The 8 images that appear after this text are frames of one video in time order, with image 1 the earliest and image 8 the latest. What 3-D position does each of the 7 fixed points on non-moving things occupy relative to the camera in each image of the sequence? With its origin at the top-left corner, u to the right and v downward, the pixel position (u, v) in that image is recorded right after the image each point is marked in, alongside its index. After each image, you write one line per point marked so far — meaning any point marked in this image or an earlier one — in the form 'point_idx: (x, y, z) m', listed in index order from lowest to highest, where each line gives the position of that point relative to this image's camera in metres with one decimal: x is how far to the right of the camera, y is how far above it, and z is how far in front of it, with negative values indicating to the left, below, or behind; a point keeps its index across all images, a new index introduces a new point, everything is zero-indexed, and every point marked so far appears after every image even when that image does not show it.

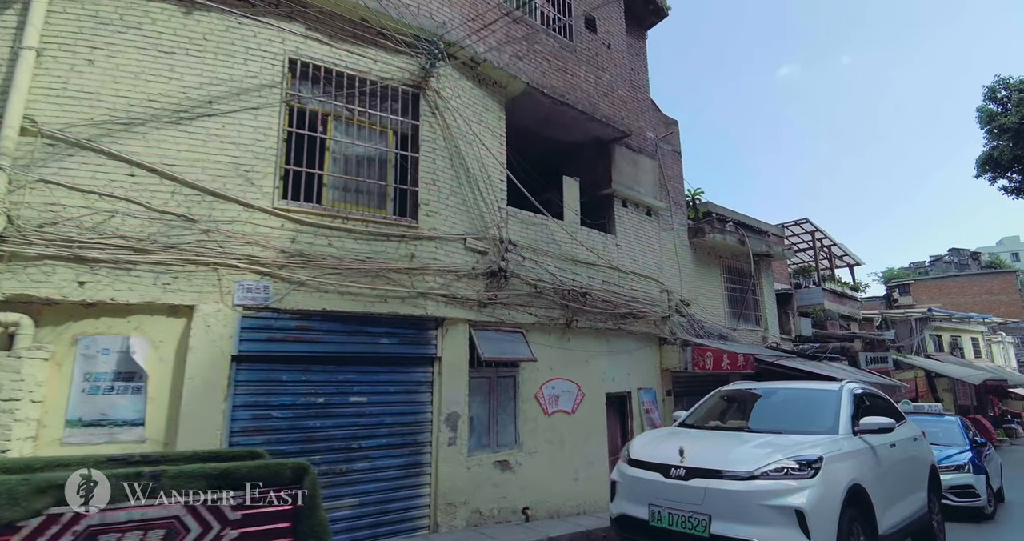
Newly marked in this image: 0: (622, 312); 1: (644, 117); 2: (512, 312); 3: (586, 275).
0: (+1.9, -0.7, +9.1) m
1: (+2.7, +3.1, +11.0) m
2: (0.0, -0.6, +7.5) m
3: (+1.2, -0.1, +8.8) m
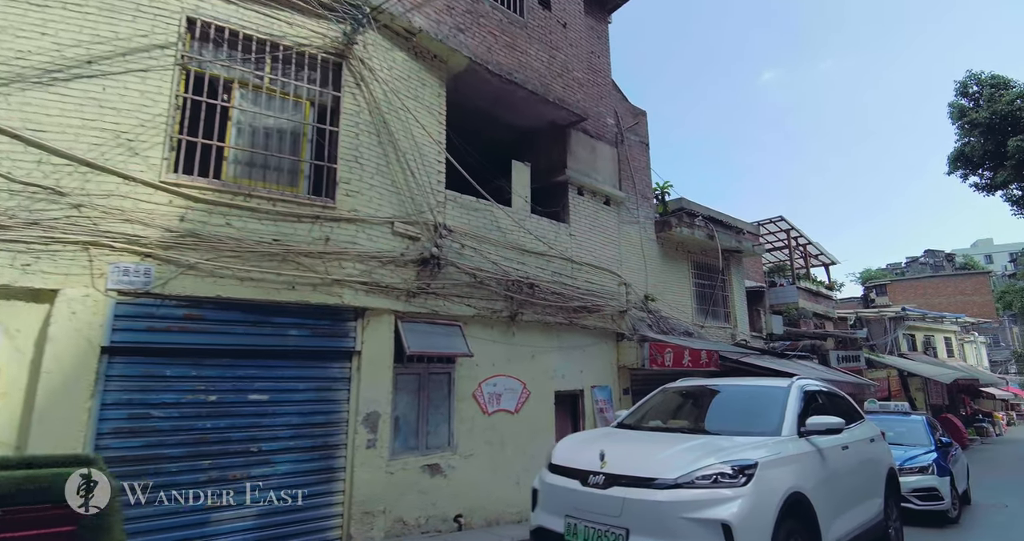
0: (+1.0, -0.5, +8.6) m
1: (+1.8, +3.2, +10.5) m
2: (-0.8, -0.4, +6.9) m
3: (+0.3, +0.1, +8.2) m
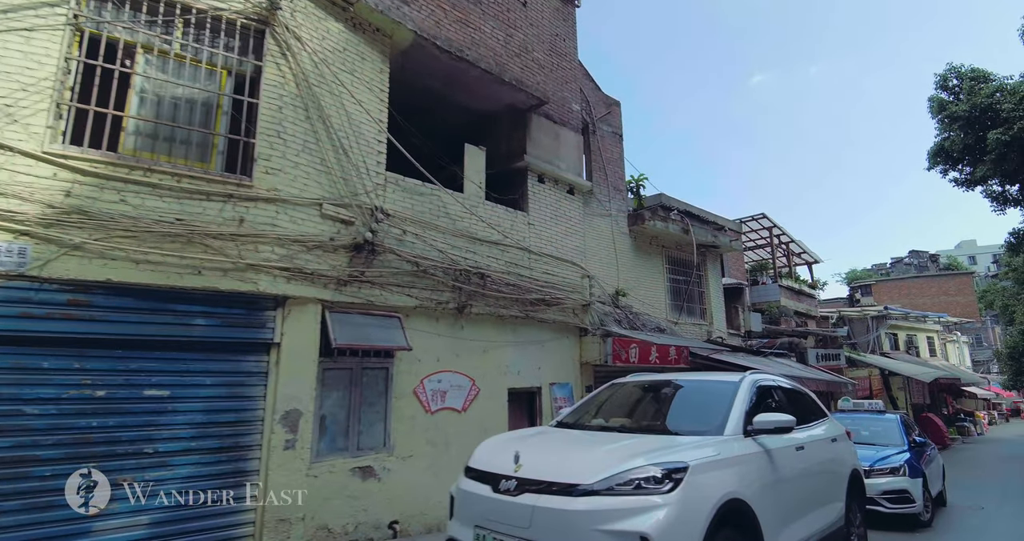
0: (+0.3, -0.4, +8.1) m
1: (+1.1, +3.3, +10.1) m
2: (-1.5, -0.3, +6.4) m
3: (-0.4, +0.2, +7.8) m
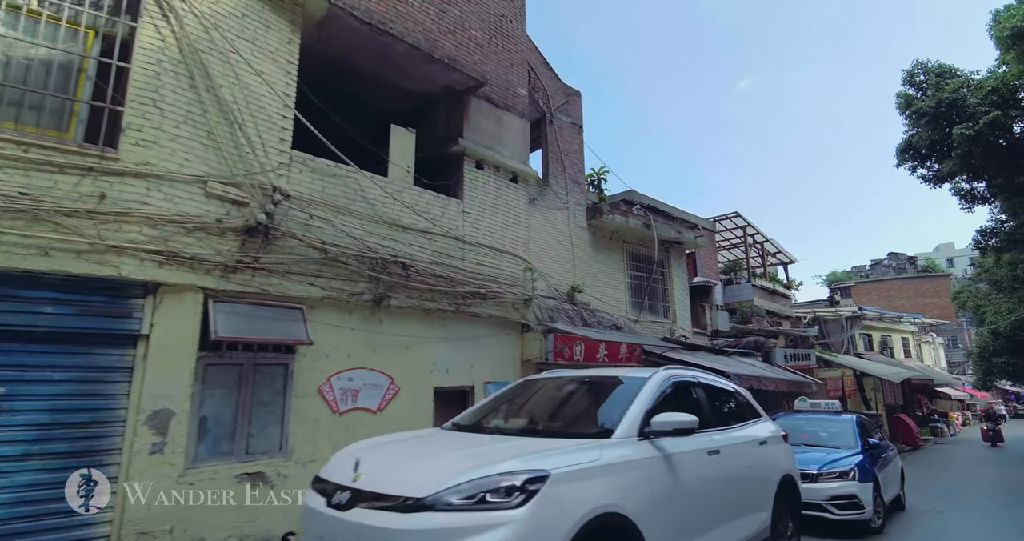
0: (-0.7, -0.3, +7.6) m
1: (+0.1, +3.5, +9.6) m
2: (-2.4, -0.1, +5.8) m
3: (-1.3, +0.4, +7.2) m
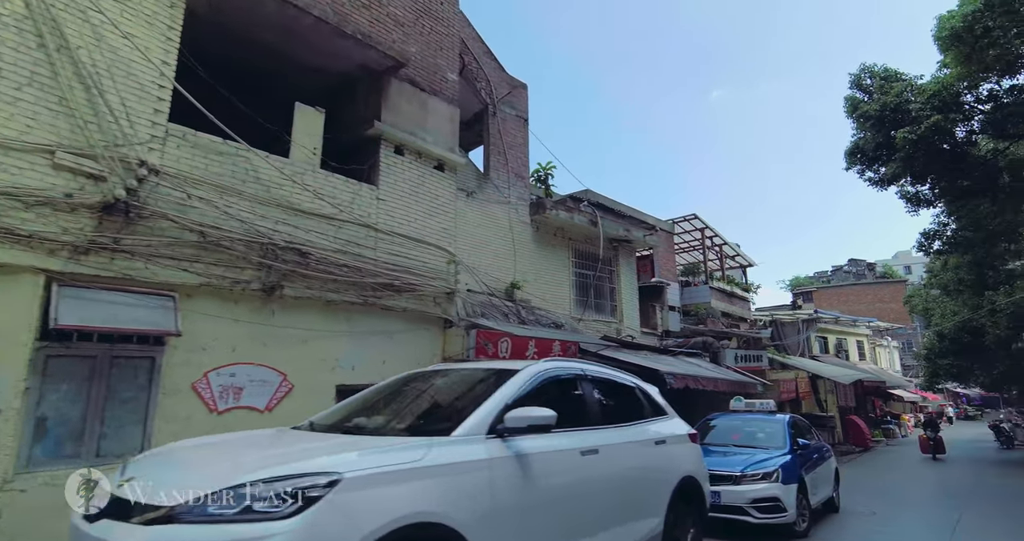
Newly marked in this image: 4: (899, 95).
0: (-1.8, -0.1, +7.1) m
1: (-1.1, +3.6, +9.1) m
2: (-3.4, 0.0, +5.3) m
3: (-2.4, +0.5, +6.7) m
4: (+10.1, +4.6, +14.5) m
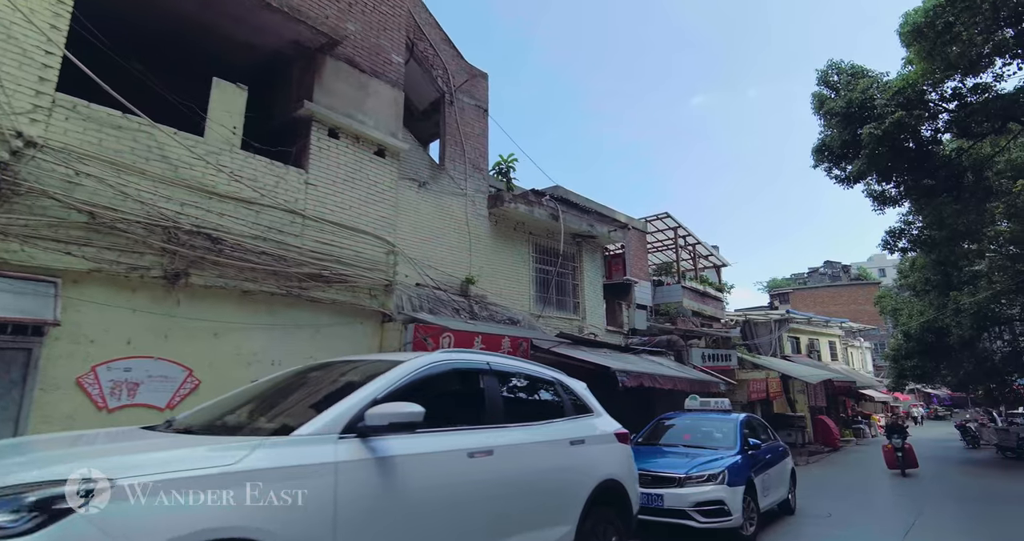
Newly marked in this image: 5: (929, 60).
0: (-2.6, 0.0, +6.7) m
1: (-1.9, +3.7, +8.7) m
2: (-4.2, +0.2, +4.8) m
3: (-3.2, +0.6, +6.2) m
4: (+9.2, +4.7, +14.4) m
5: (+9.3, +4.7, +12.4) m
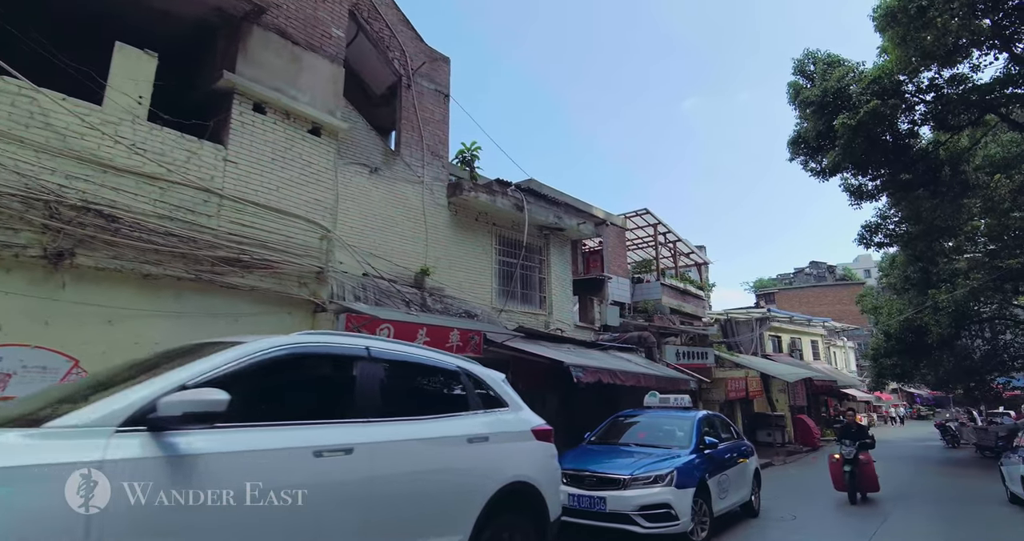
0: (-3.3, +0.2, +6.1) m
1: (-2.7, +3.9, +8.2) m
2: (-4.9, +0.4, +4.2) m
3: (-3.9, +0.8, +5.7) m
4: (+8.3, +4.8, +14.0) m
5: (+8.5, +4.8, +12.0) m
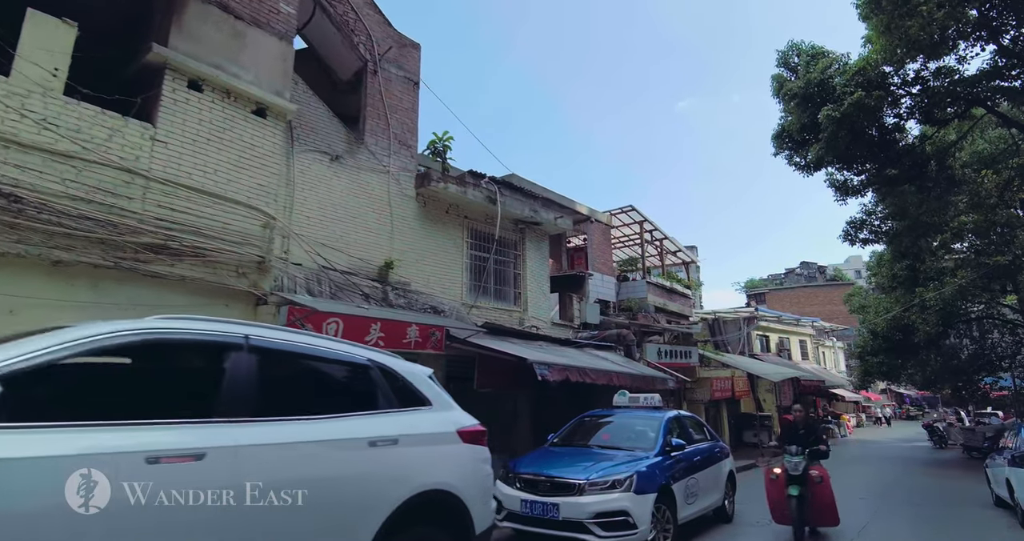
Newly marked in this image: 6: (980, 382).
0: (-3.9, +0.3, +5.6) m
1: (-3.2, +4.0, +7.7) m
2: (-5.4, +0.5, +3.7) m
3: (-4.4, +1.0, +5.2) m
4: (+7.7, +4.9, +13.7) m
5: (+7.9, +4.9, +11.7) m
6: (+16.6, -4.0, +19.7) m
